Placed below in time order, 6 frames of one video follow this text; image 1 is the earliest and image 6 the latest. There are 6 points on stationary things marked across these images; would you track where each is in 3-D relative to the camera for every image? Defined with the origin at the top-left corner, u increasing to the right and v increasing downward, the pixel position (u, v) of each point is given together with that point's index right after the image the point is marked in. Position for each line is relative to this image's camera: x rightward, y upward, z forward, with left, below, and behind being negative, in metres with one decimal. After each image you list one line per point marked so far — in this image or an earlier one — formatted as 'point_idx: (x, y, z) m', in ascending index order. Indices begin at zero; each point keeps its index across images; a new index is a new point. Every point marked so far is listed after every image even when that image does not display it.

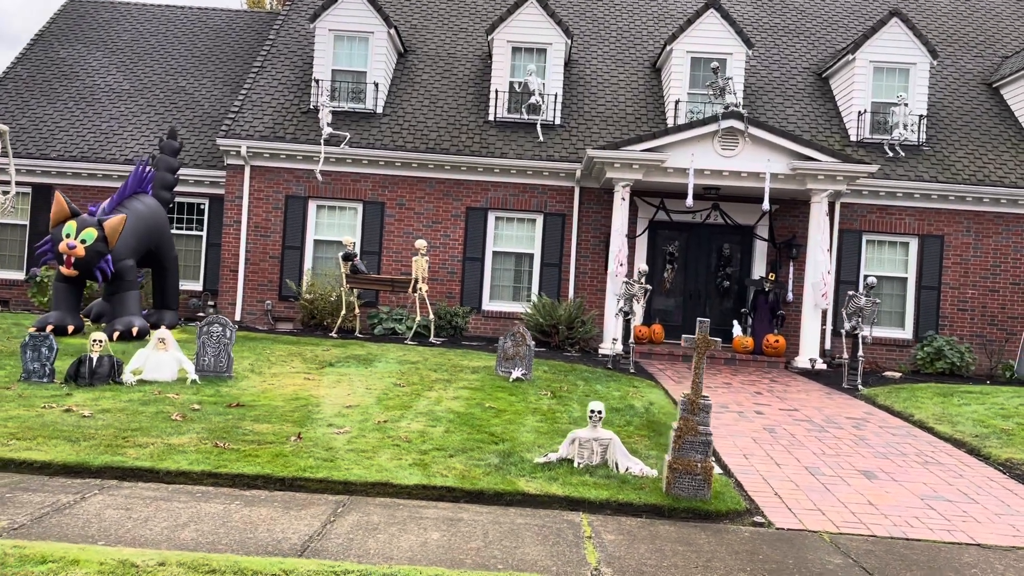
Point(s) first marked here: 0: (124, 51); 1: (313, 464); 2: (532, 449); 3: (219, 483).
0: (-8.6, +5.3, +18.4) m
1: (-1.3, -1.1, +5.2) m
2: (+0.1, -1.1, +5.9) m
3: (-1.7, -1.2, +4.9) m
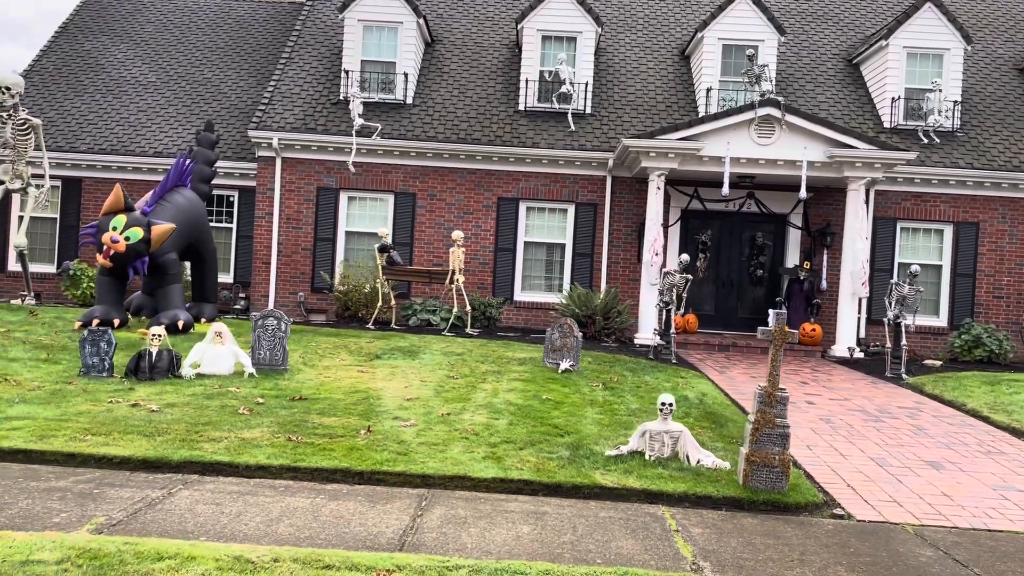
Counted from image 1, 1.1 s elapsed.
0: (-8.0, +5.4, +18.4) m
1: (-0.8, -1.1, +5.2) m
2: (+0.6, -1.1, +5.9) m
3: (-1.3, -1.1, +4.9) m
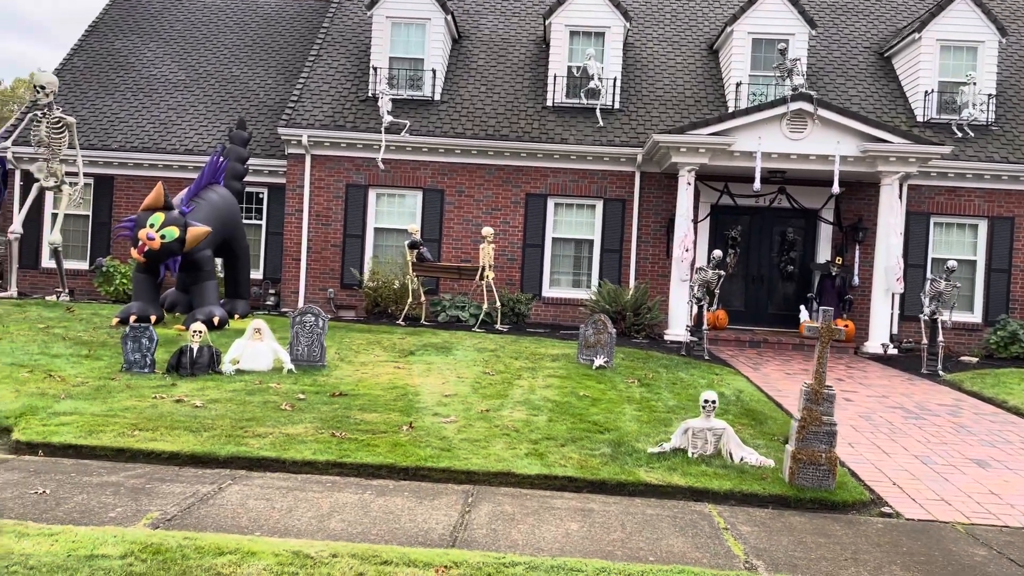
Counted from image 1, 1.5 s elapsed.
0: (-7.5, +5.5, +18.5) m
1: (-0.5, -1.0, +5.3) m
2: (+0.9, -1.1, +5.8) m
3: (-1.0, -1.1, +5.0) m
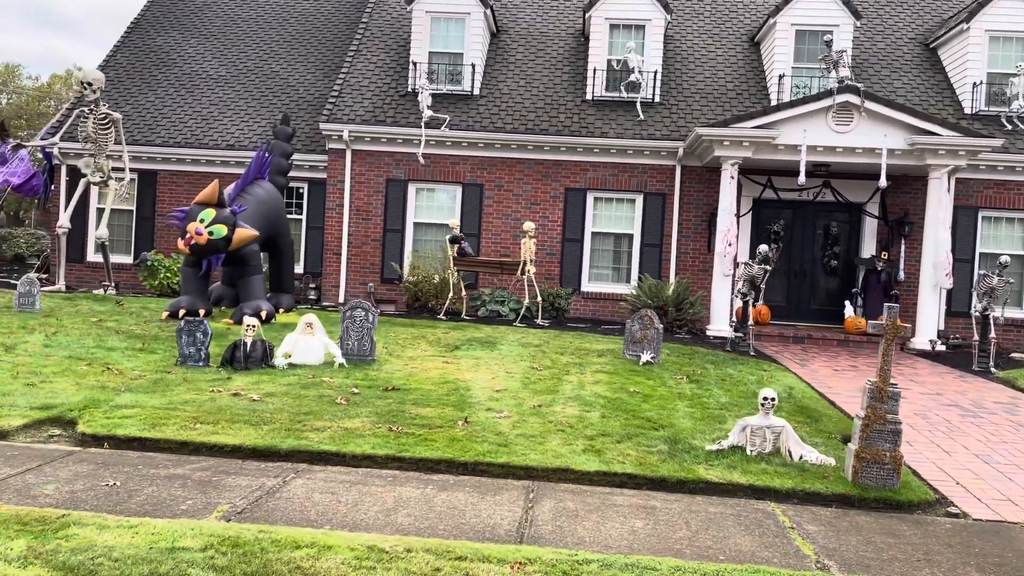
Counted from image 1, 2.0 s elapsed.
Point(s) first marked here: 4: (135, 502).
0: (-6.6, +5.6, +18.7) m
1: (-0.1, -1.0, +5.3) m
2: (+1.3, -1.0, +5.8) m
3: (-0.7, -1.1, +5.0) m
4: (-1.9, -1.1, +4.1) m
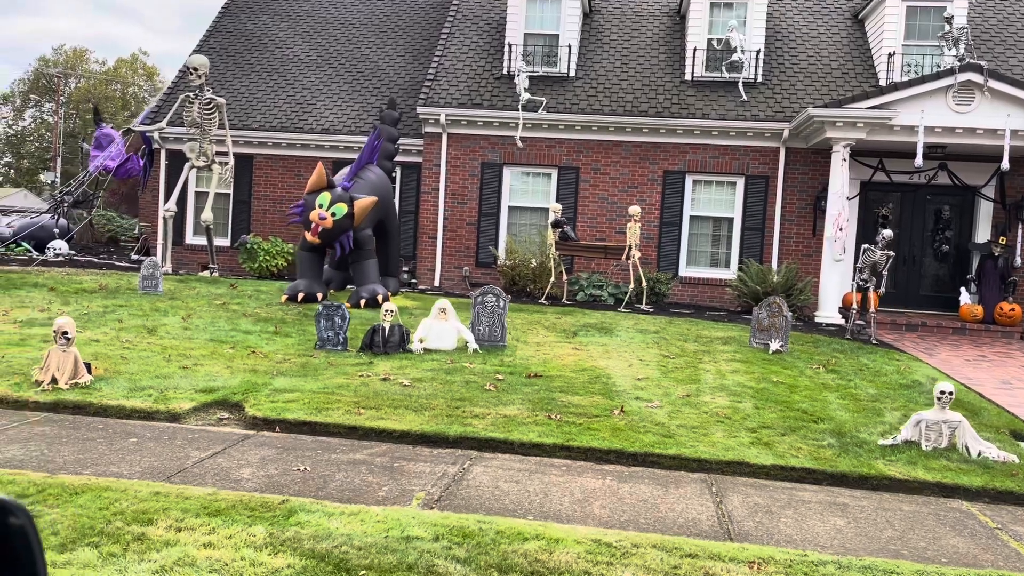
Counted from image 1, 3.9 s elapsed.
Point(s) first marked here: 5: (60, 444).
0: (-4.6, +6.1, +18.9) m
1: (+0.9, -0.9, +5.2) m
2: (+2.4, -1.0, +5.6) m
3: (+0.4, -1.0, +5.0) m
4: (-0.9, -1.0, +4.1) m
5: (-2.5, -0.9, +4.6) m
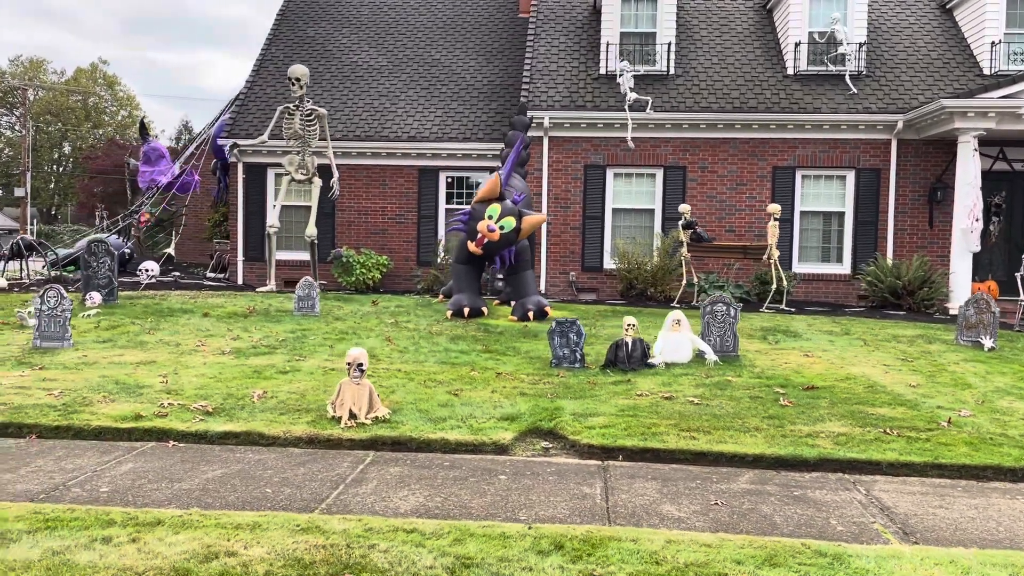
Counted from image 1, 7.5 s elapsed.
0: (-3.1, +5.8, +18.6) m
1: (+3.0, -1.0, +5.0) m
2: (+4.5, -0.9, +5.5) m
3: (+2.5, -1.1, +4.8) m
4: (+1.3, -1.1, +3.9) m
5: (-0.3, -1.0, +4.4) m
